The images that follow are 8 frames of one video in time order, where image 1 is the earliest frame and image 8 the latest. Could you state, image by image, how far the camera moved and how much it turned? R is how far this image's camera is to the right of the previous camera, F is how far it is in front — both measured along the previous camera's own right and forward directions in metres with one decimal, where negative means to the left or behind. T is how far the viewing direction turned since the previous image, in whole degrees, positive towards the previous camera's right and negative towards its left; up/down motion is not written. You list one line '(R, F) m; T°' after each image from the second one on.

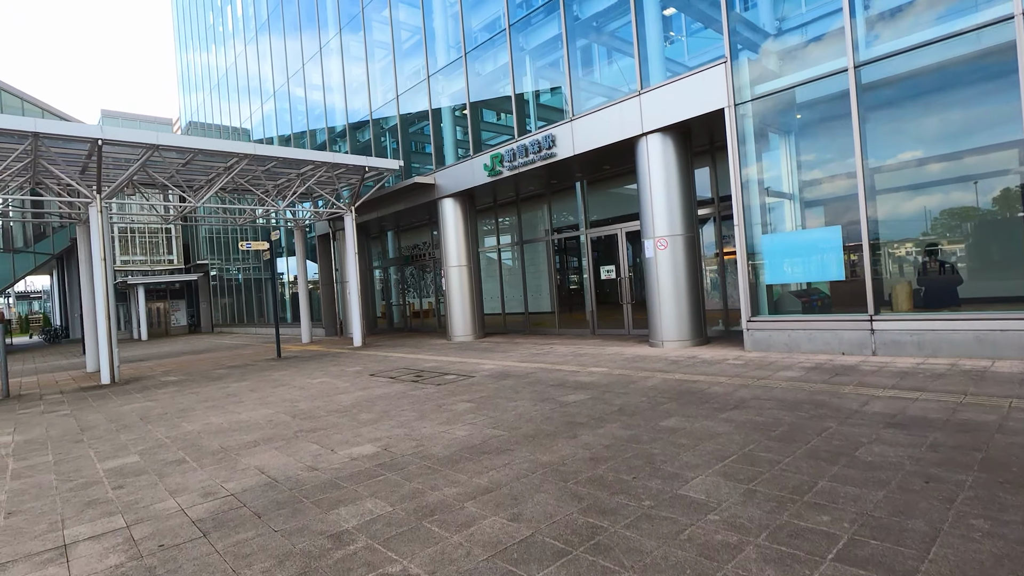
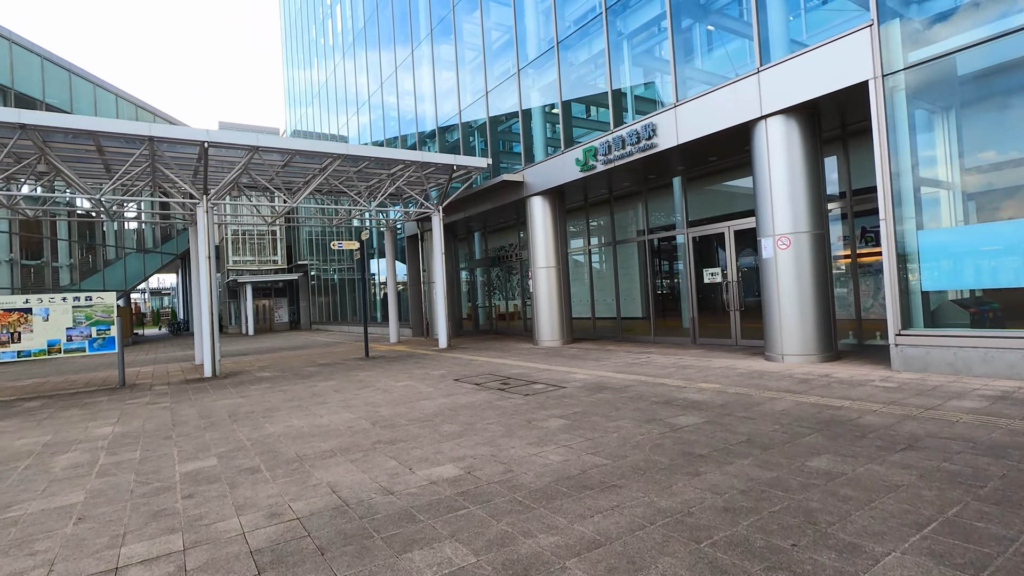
(-0.2, +0.7) m; -9°
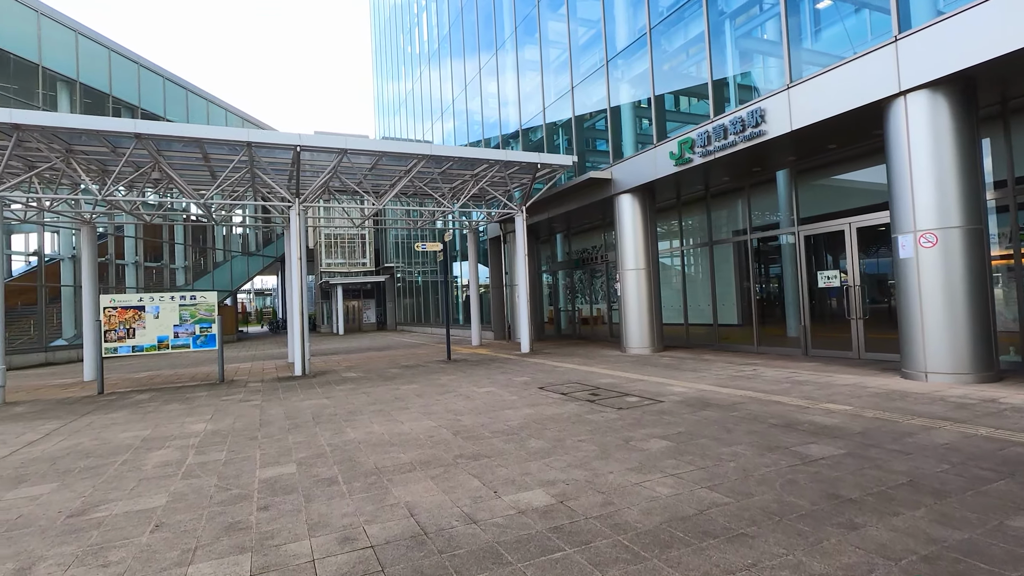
(-0.2, +0.6) m; -9°
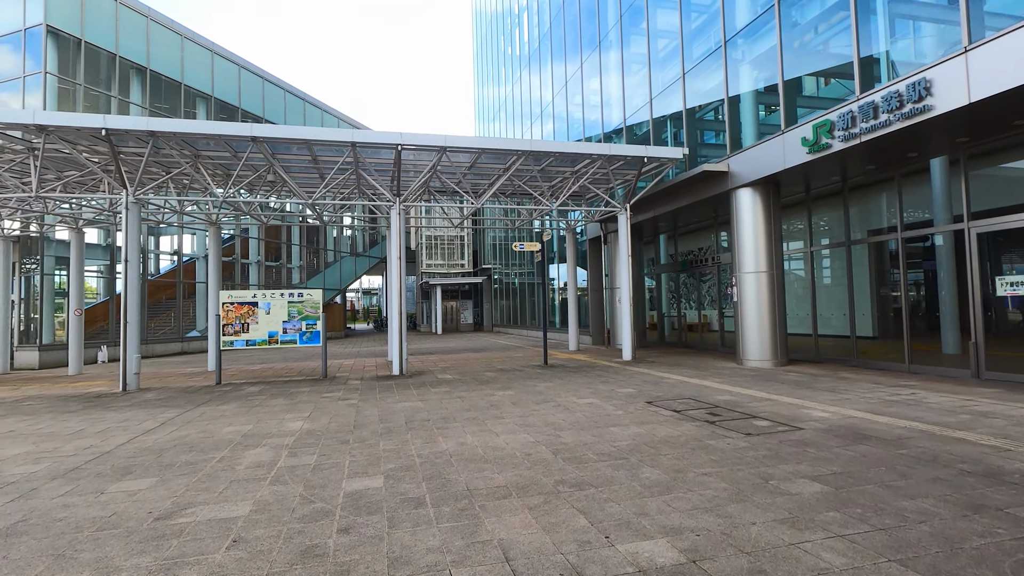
(-0.1, +0.7) m; -10°
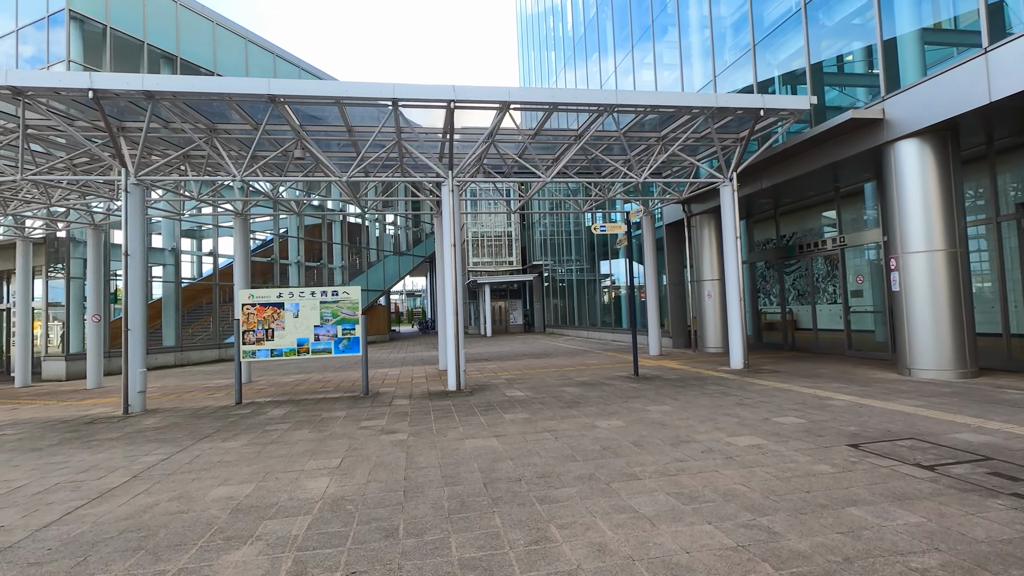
(-0.8, +2.6) m; -4°
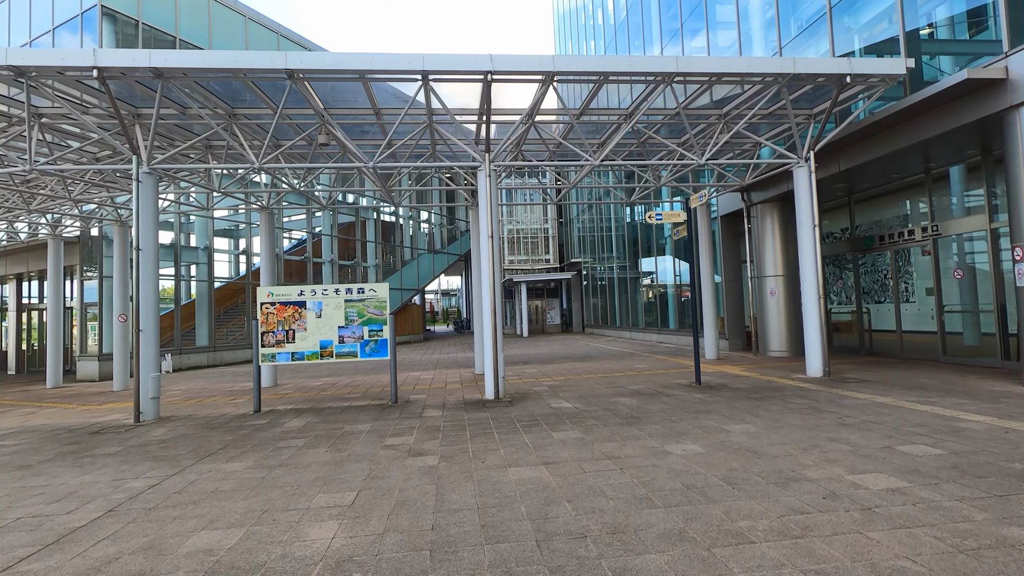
(-0.2, +1.1) m; -4°
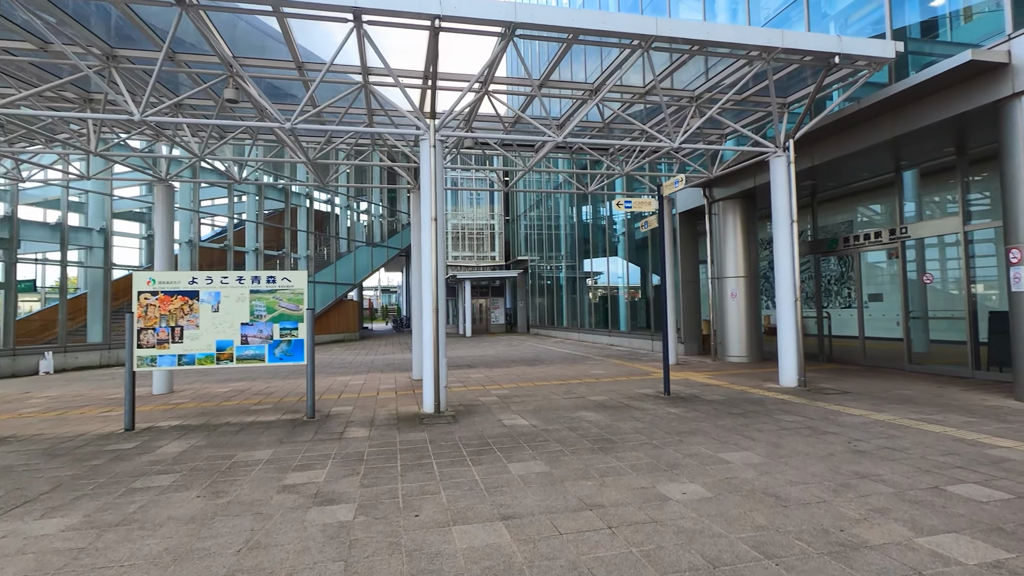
(-0.1, +1.4) m; +6°
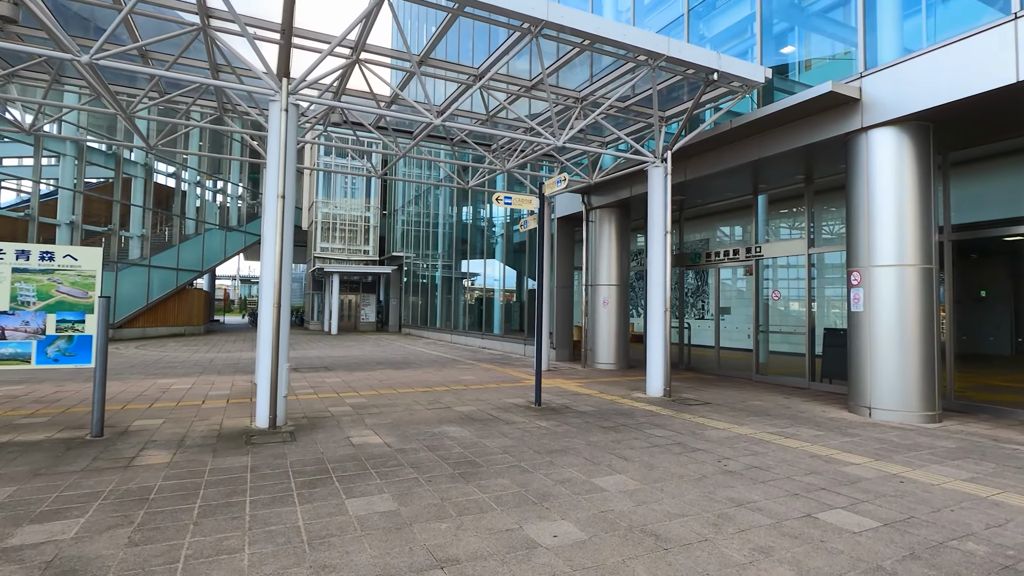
(+0.2, +0.8) m; +13°
